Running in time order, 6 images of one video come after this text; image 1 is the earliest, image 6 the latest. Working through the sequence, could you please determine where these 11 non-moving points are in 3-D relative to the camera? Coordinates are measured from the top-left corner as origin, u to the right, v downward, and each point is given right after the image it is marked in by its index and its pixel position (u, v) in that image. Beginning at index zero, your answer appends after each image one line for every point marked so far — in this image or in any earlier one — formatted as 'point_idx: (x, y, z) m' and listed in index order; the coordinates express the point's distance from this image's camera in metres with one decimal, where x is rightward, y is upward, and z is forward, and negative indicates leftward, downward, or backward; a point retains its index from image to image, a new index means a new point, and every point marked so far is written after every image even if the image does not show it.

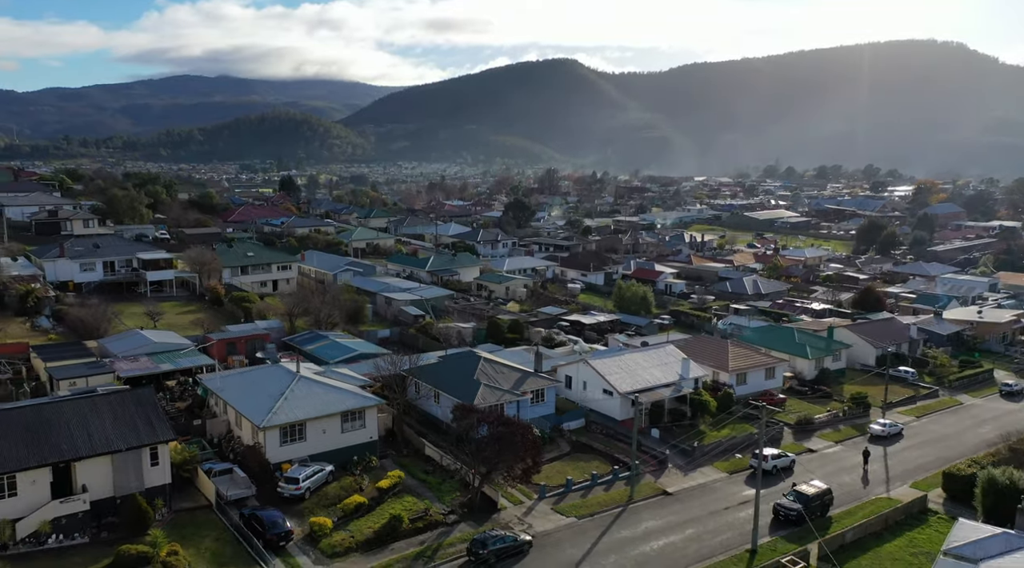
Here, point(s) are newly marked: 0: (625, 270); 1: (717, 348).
0: (+2.4, +0.4, +17.1) m
1: (+2.5, -0.7, +9.5) m
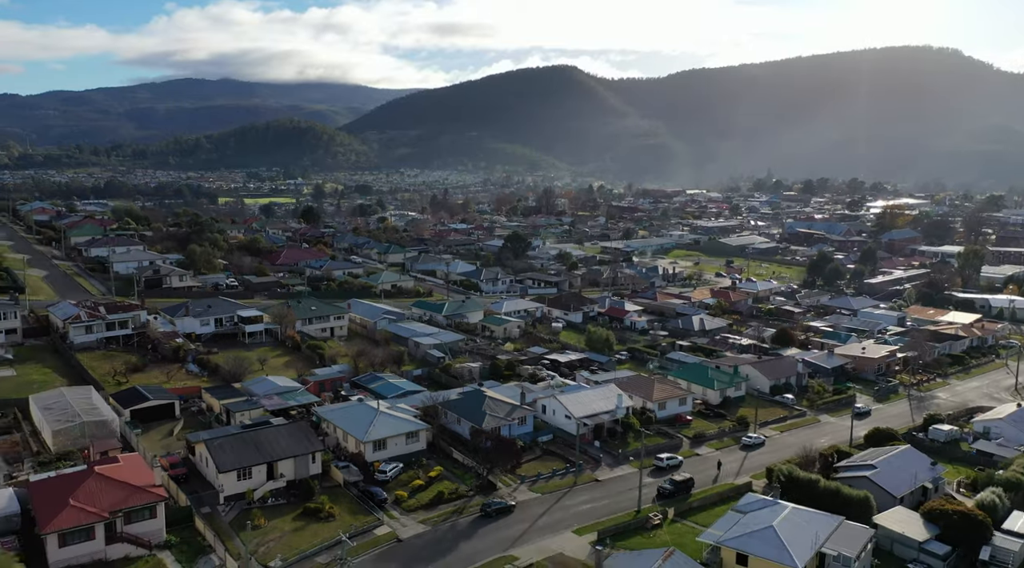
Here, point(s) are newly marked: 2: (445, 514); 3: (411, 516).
0: (+2.3, -0.6, +21.3) m
1: (+2.5, -1.7, +13.8) m
2: (-0.7, -2.6, +9.4) m
3: (-1.1, -2.6, +9.3) m
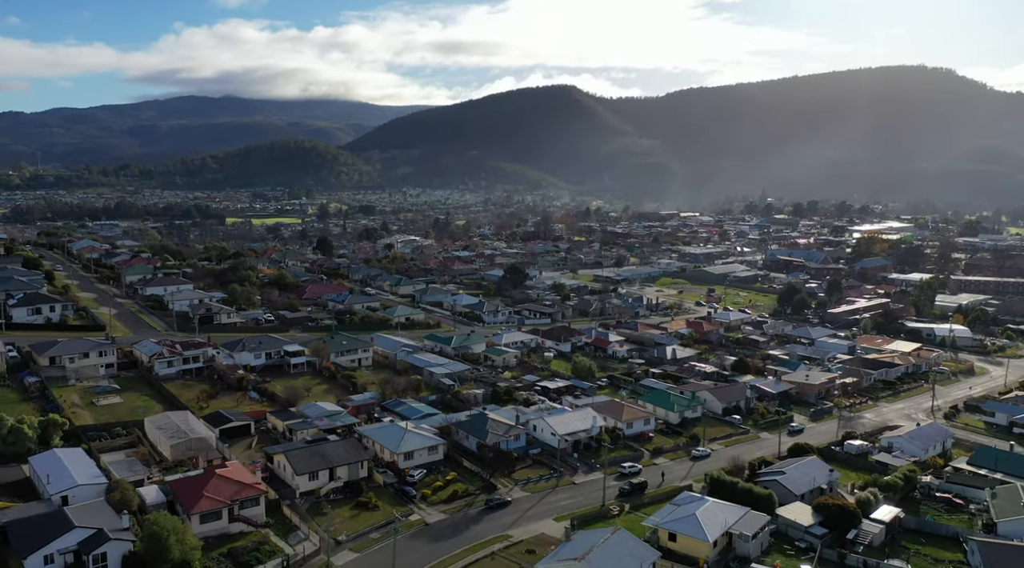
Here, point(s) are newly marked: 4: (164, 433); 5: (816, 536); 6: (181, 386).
0: (+2.3, -1.6, +24.6) m
1: (+2.4, -2.6, +17.1) m
2: (-0.8, -3.4, +12.6) m
3: (-1.2, -3.4, +12.5) m
4: (-5.5, -2.3, +12.8) m
5: (+4.4, -3.6, +11.9) m
6: (-6.6, -2.1, +16.2) m
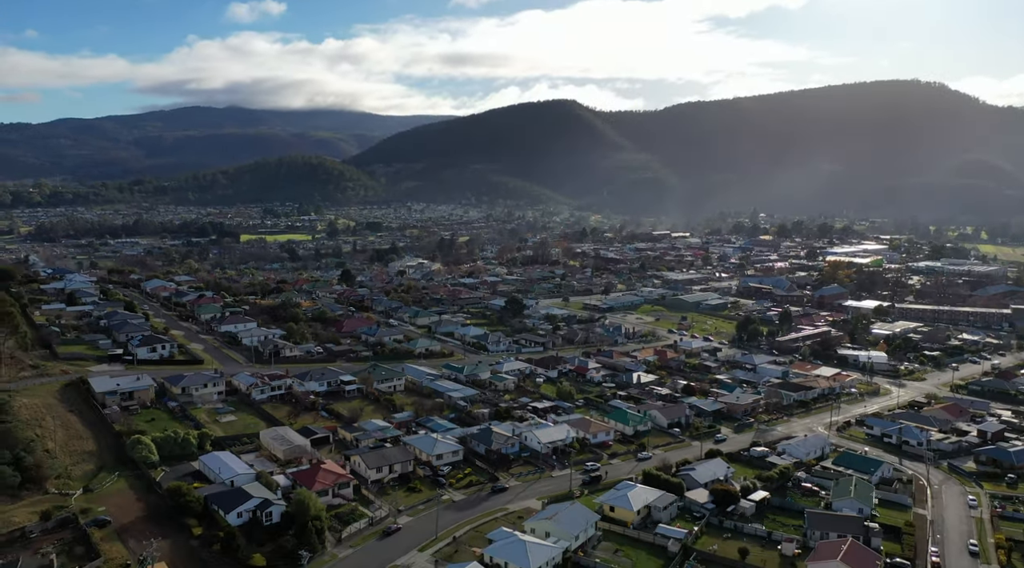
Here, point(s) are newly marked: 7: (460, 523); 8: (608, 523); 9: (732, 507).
0: (+2.2, -3.1, +31.0) m
1: (+2.3, -4.0, +23.4) m
2: (-0.9, -4.8, +19.0) m
3: (-1.3, -4.8, +18.8) m
4: (-5.5, -3.7, +19.2) m
5: (+4.3, -5.0, +18.2) m
6: (-6.7, -3.4, +22.6) m
7: (-1.1, -4.9, +16.9) m
8: (+2.0, -5.1, +17.4) m
9: (+4.9, -5.0, +18.2) m
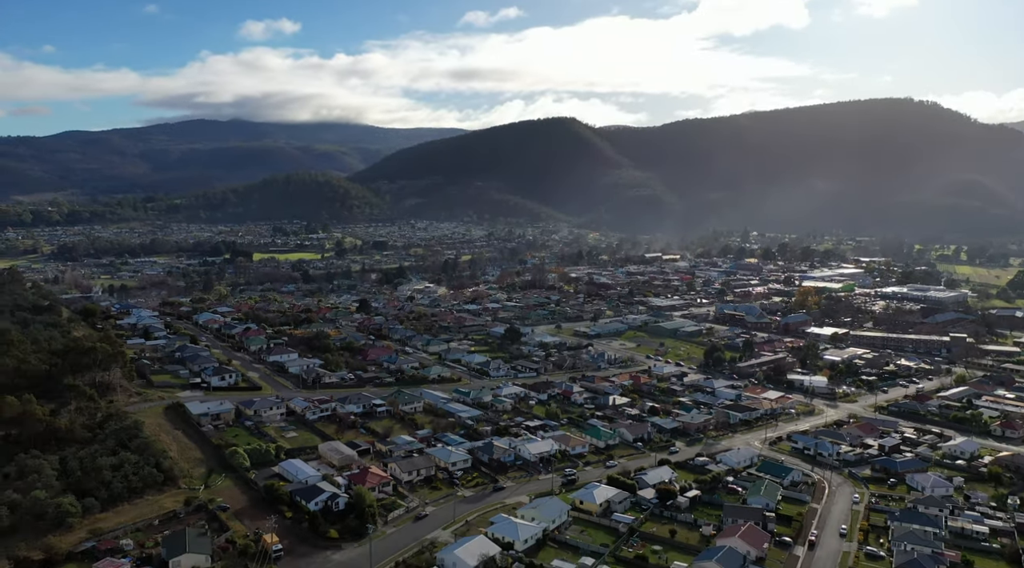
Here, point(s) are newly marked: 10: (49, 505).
0: (+2.1, -4.9, +37.4) m
1: (+2.2, -5.6, +29.8) m
2: (-1.0, -6.4, +25.4) m
3: (-1.4, -6.3, +25.2) m
4: (-5.7, -5.3, +25.6) m
5: (+4.2, -6.6, +24.6) m
6: (-6.8, -5.1, +29.0) m
7: (-1.2, -6.5, +23.3) m
8: (+1.9, -6.7, +23.8) m
9: (+4.8, -6.6, +24.6) m
10: (-11.2, -5.4, +19.8) m
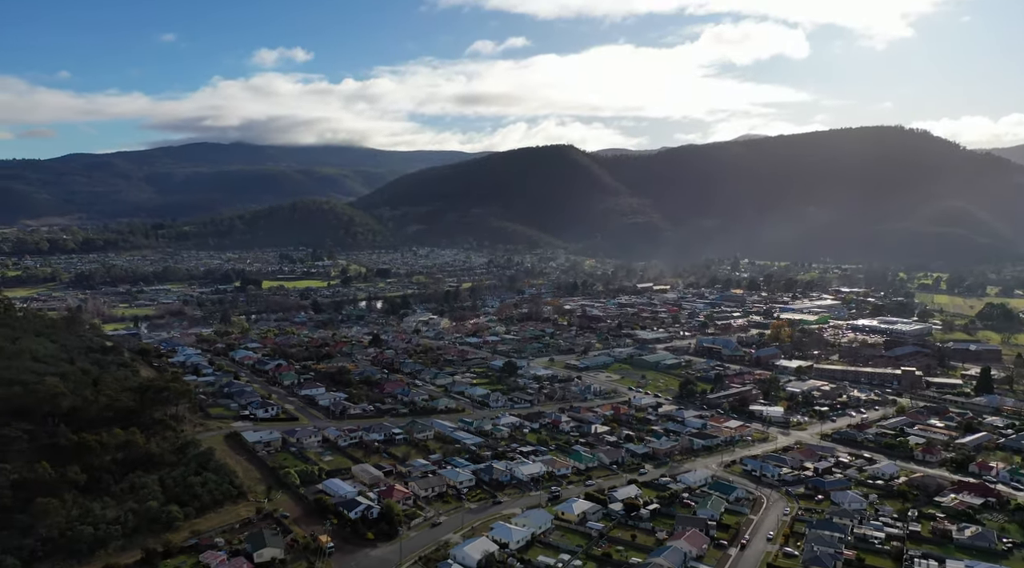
0: (+2.0, -7.3, +43.6) m
1: (+2.1, -7.8, +36.0) m
2: (-1.1, -8.5, +31.5) m
3: (-1.5, -8.4, +31.4) m
4: (-5.8, -7.4, +31.8) m
5: (+4.1, -8.7, +30.7) m
6: (-6.9, -7.2, +35.2) m
7: (-1.3, -8.6, +29.5) m
8: (+1.8, -8.8, +30.0) m
9: (+4.6, -8.7, +30.8) m
10: (-11.3, -7.3, +26.0) m
